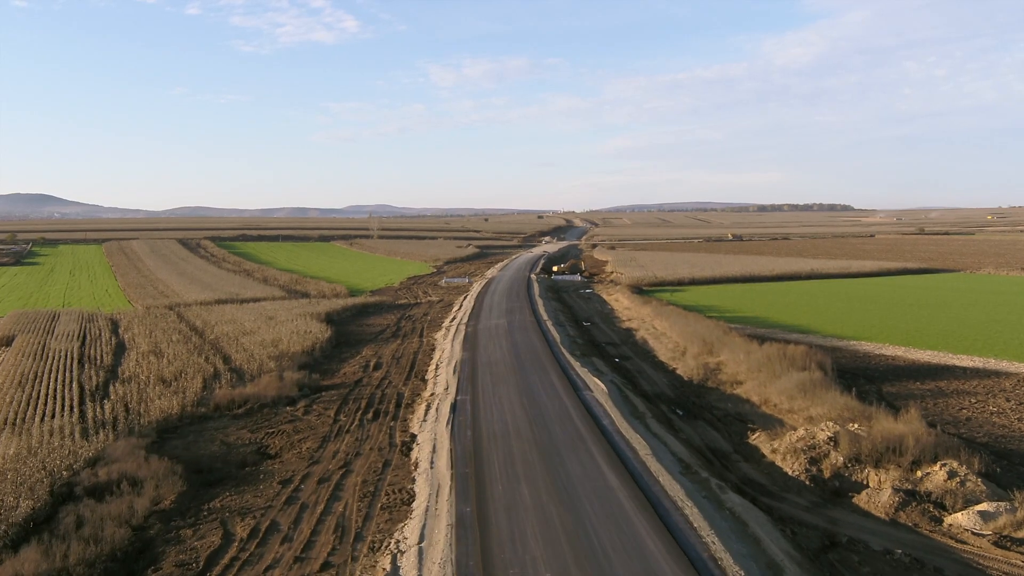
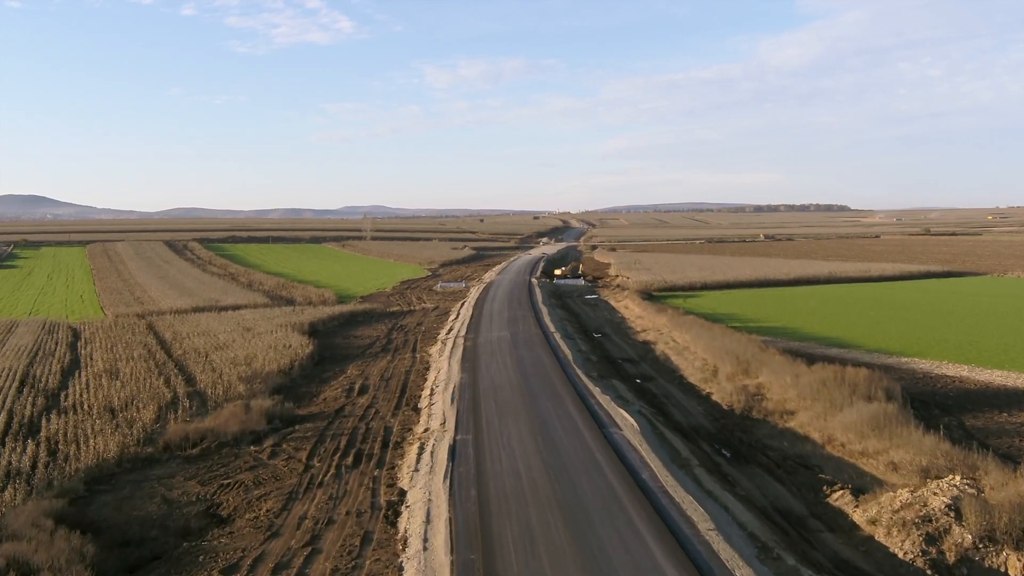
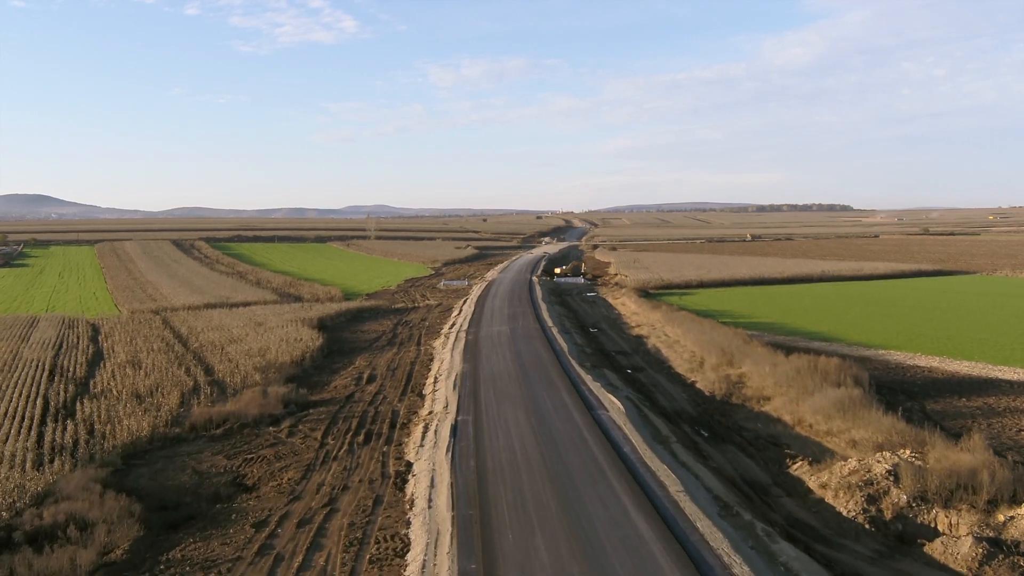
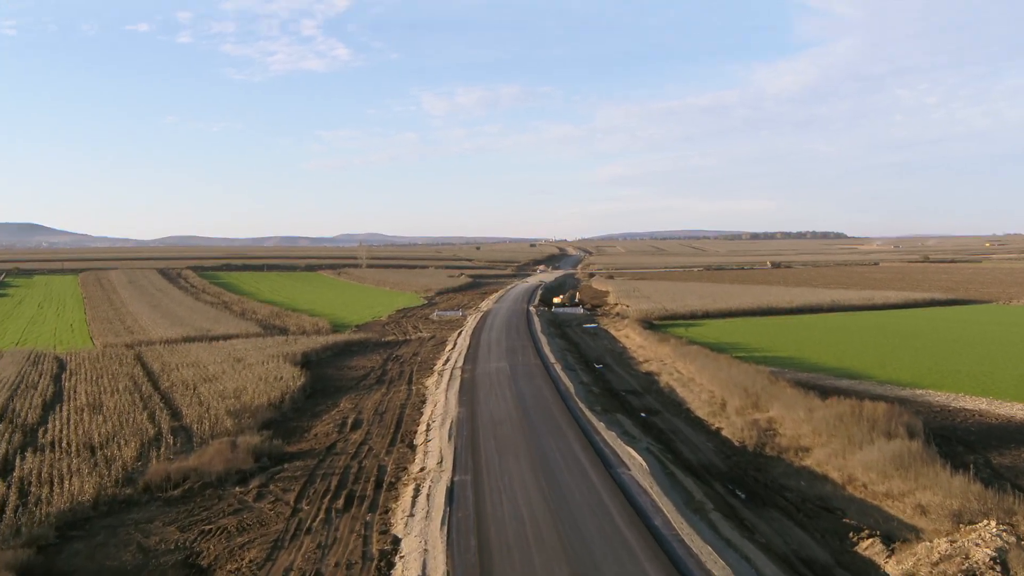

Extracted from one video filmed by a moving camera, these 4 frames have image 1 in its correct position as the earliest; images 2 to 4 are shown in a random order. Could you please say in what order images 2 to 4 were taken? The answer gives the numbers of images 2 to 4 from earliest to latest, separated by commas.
3, 2, 4
